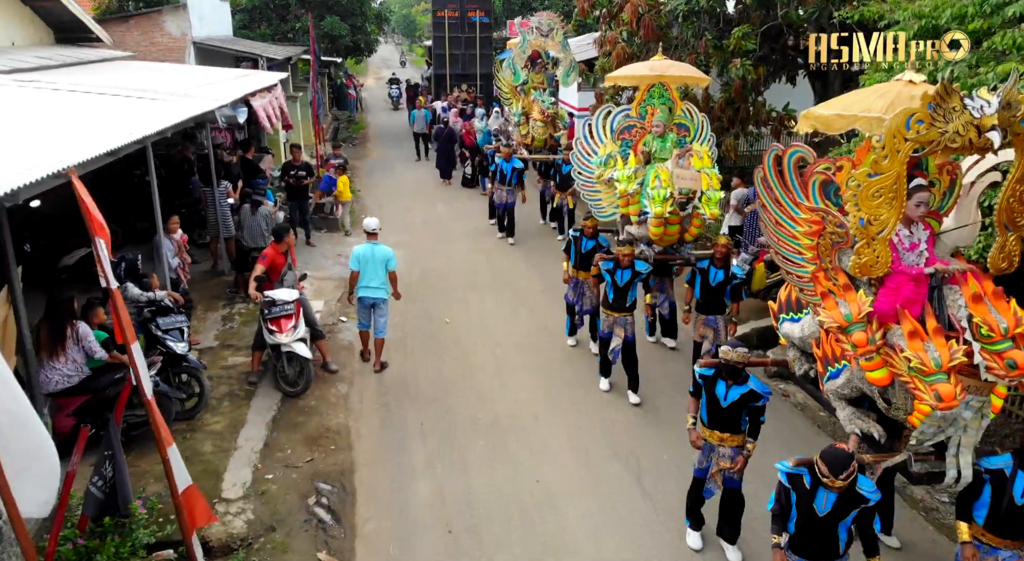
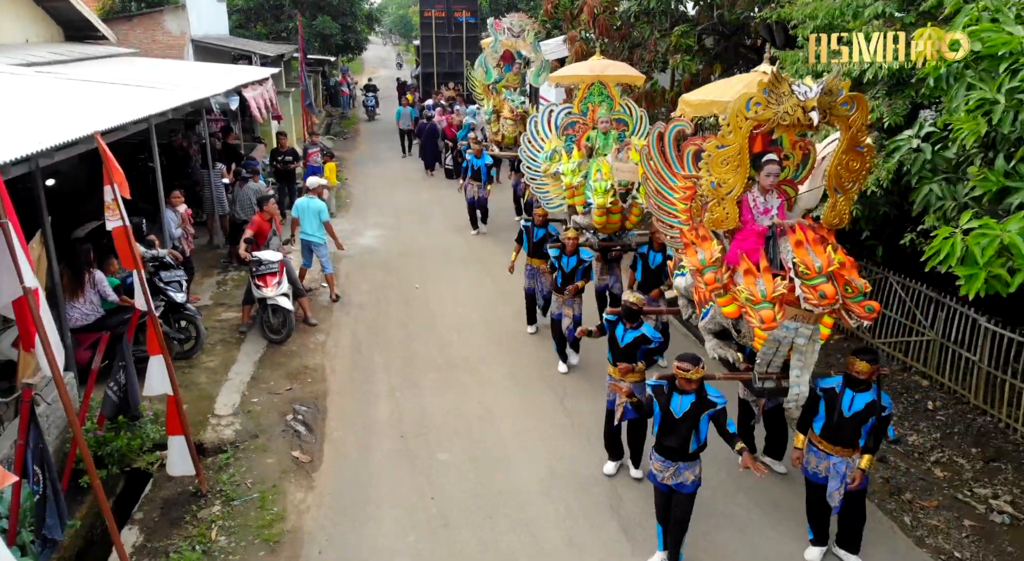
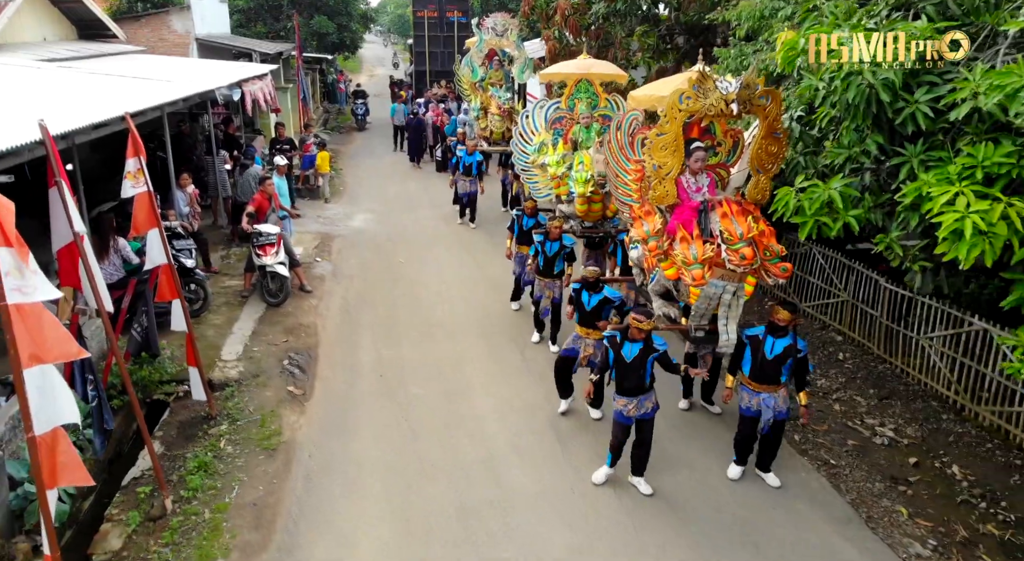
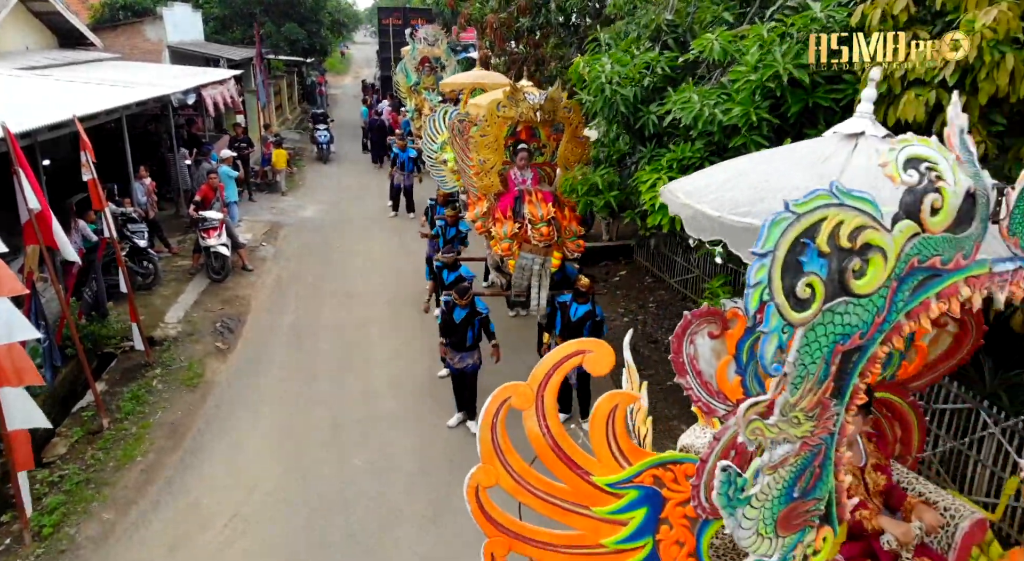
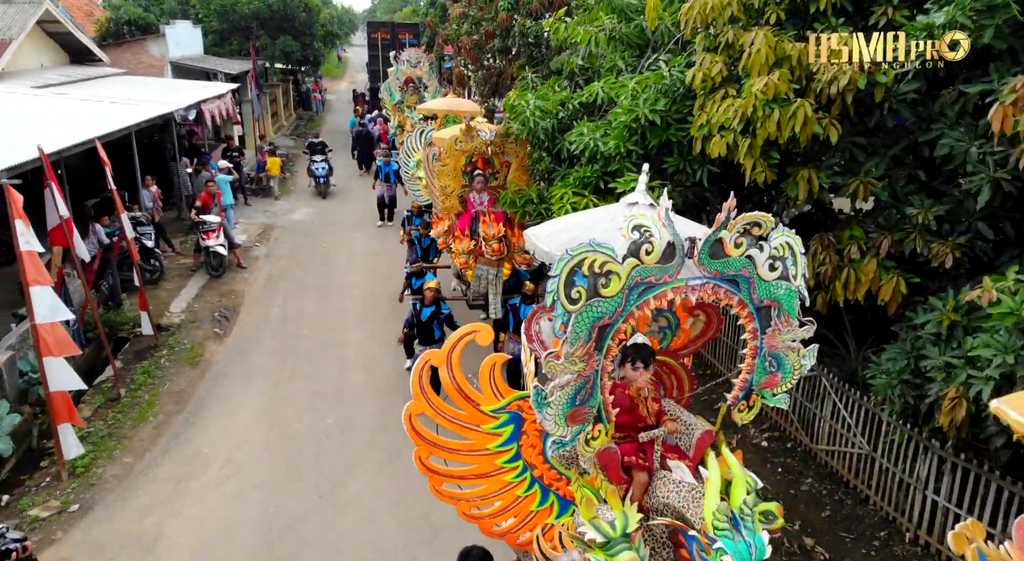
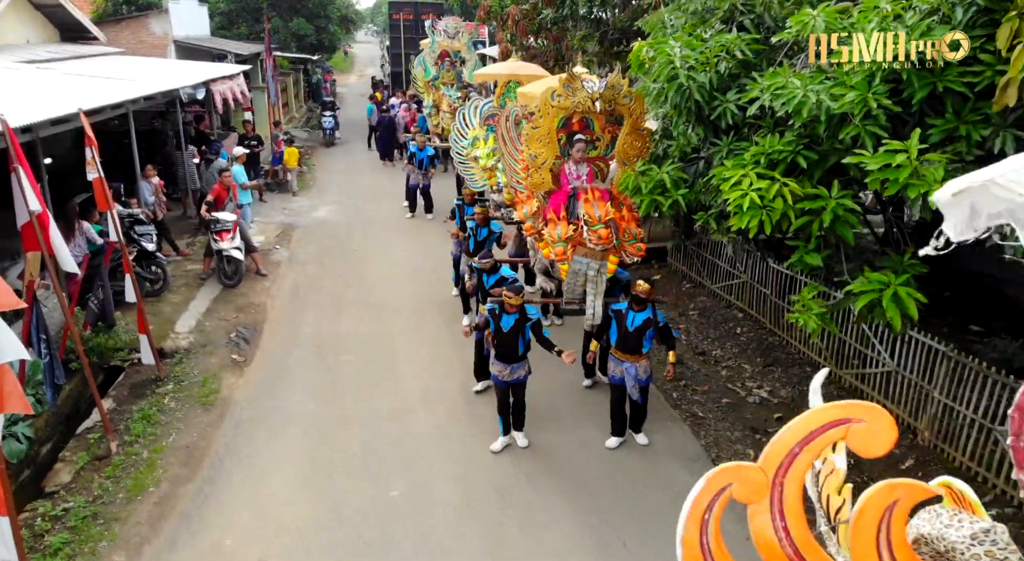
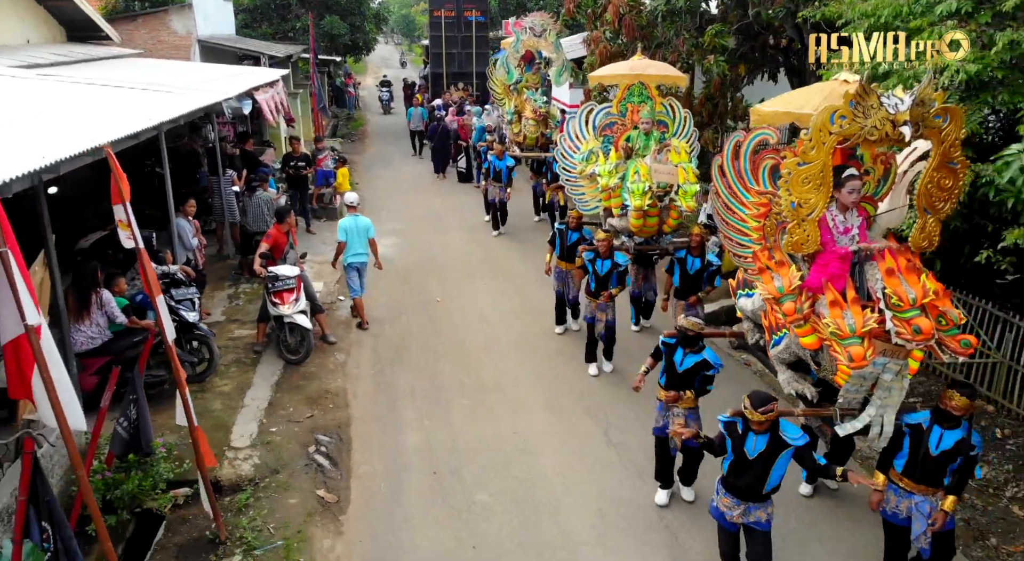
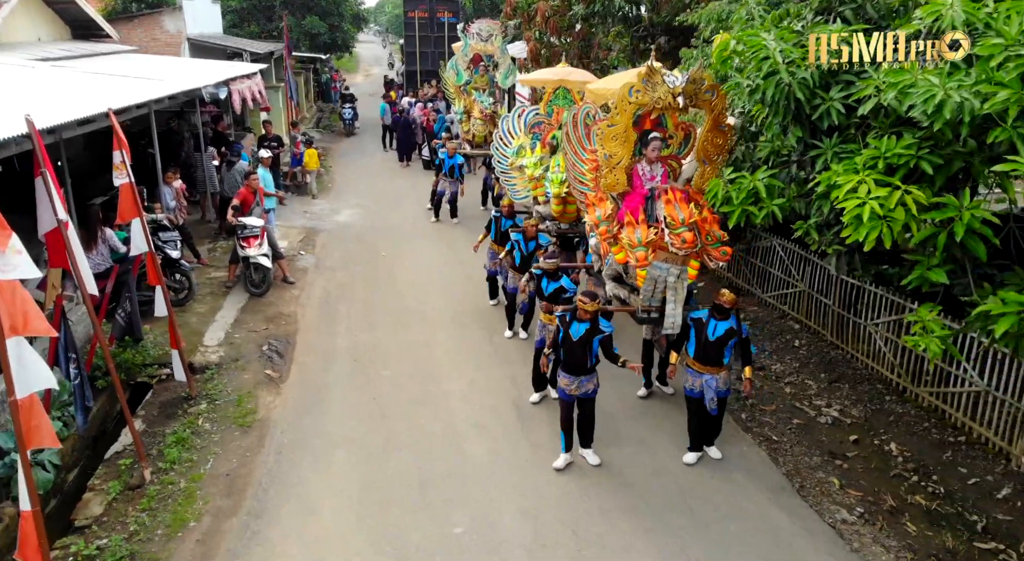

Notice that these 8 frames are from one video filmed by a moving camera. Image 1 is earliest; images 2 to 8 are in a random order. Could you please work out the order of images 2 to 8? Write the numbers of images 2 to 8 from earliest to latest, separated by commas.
7, 2, 3, 8, 6, 4, 5
